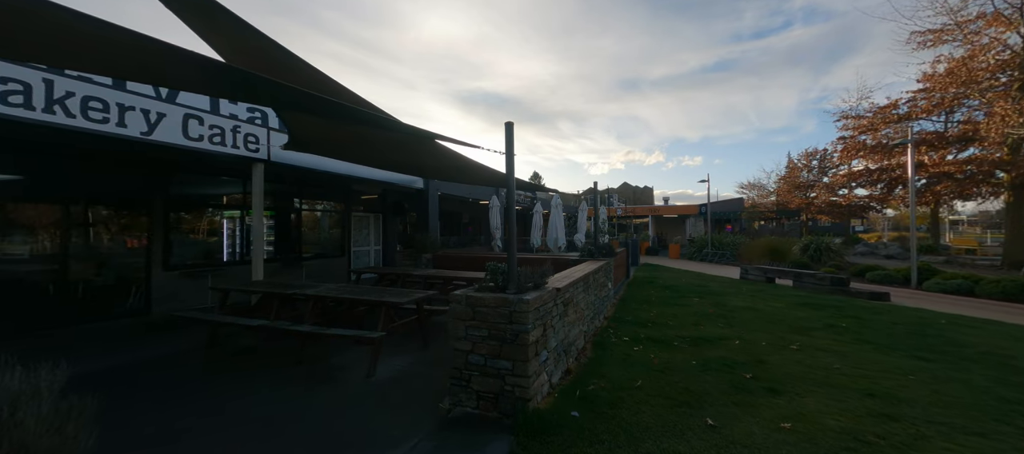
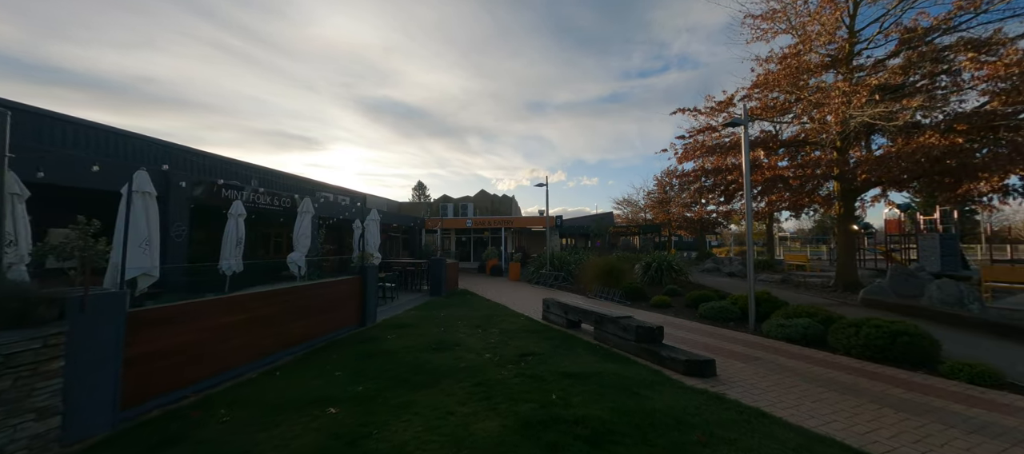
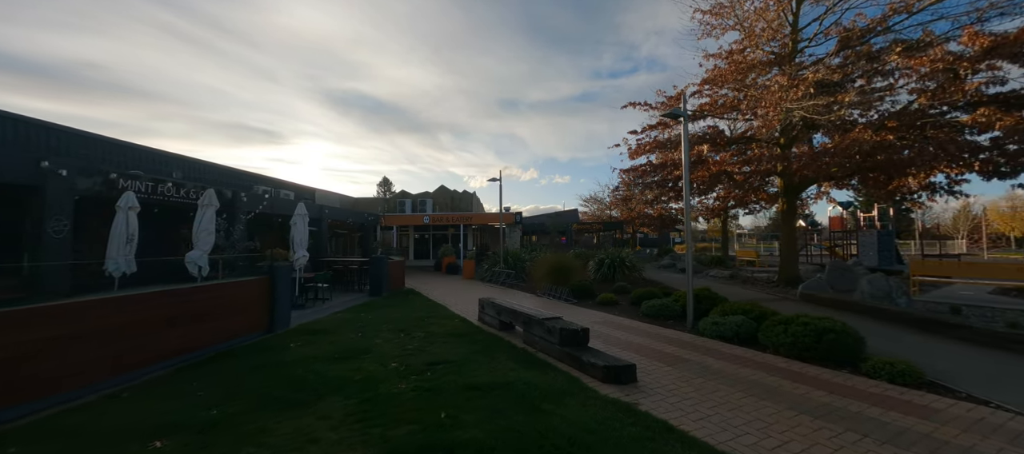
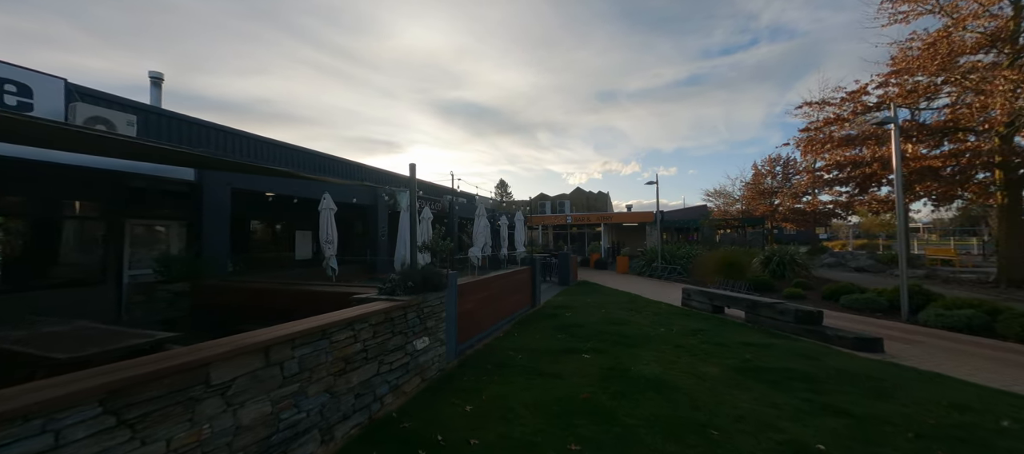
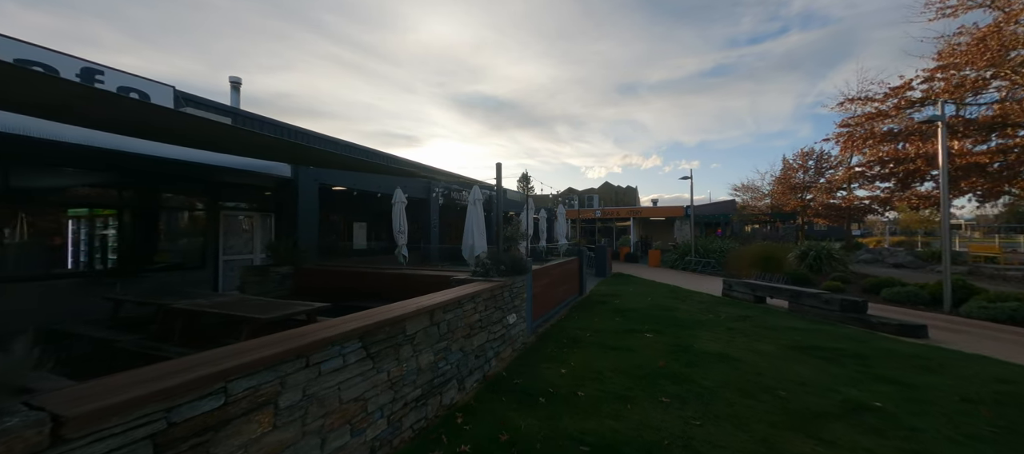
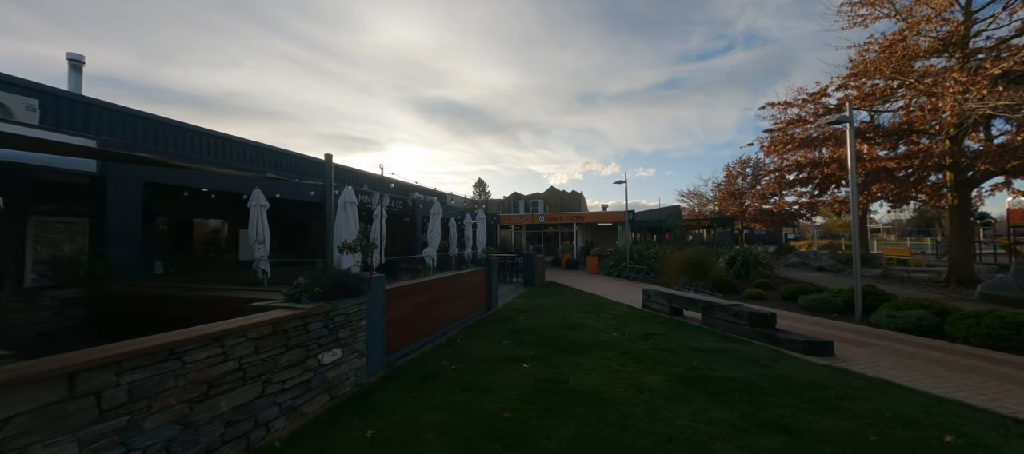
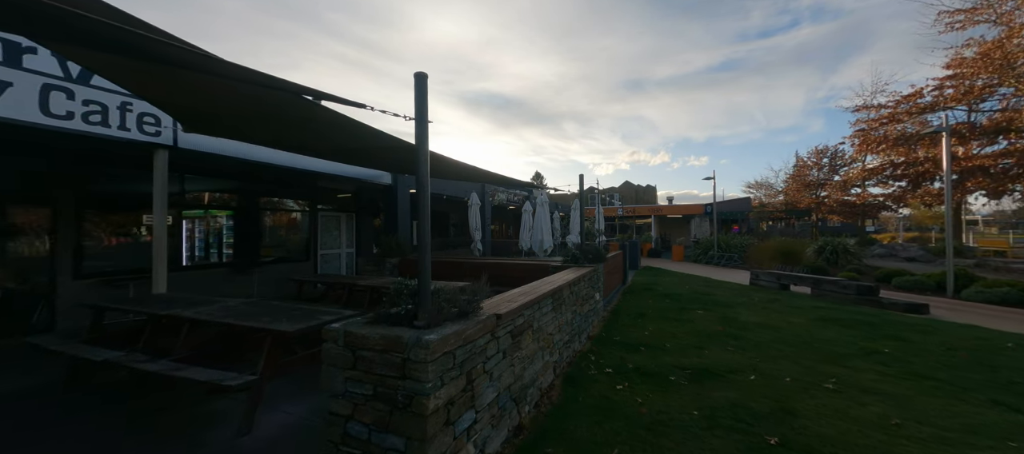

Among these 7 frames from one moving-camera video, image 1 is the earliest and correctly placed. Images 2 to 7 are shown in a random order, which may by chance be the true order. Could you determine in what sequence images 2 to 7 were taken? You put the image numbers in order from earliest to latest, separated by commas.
7, 5, 4, 6, 2, 3
